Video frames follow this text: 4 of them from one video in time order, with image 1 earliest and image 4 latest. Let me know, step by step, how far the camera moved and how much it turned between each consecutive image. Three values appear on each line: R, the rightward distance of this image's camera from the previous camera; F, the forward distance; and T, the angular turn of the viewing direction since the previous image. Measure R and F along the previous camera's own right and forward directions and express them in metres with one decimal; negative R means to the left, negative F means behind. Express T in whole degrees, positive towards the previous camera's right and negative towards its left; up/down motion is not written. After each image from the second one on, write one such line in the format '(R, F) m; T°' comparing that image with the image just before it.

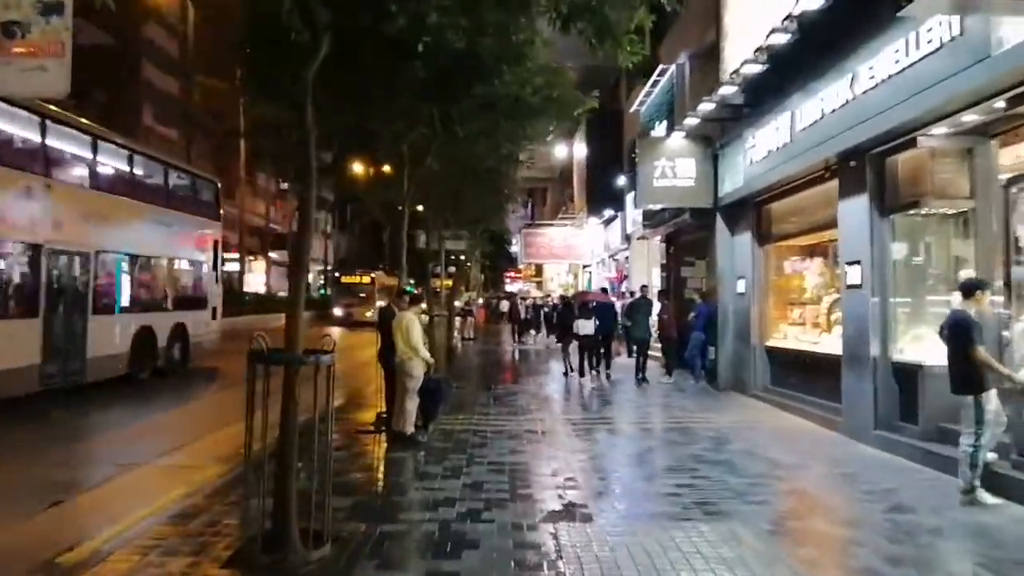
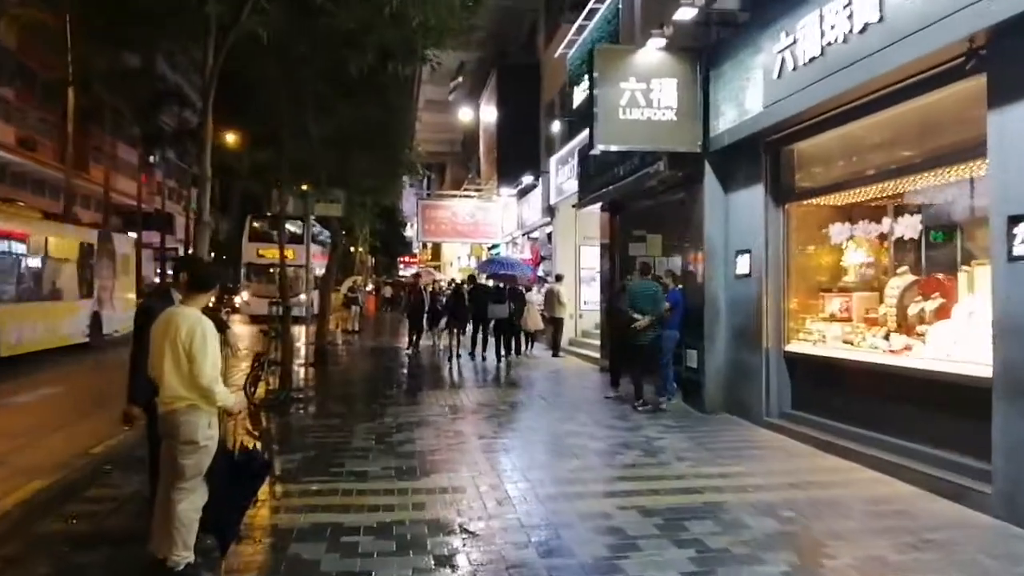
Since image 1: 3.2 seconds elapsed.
(0.0, +5.3) m; +8°
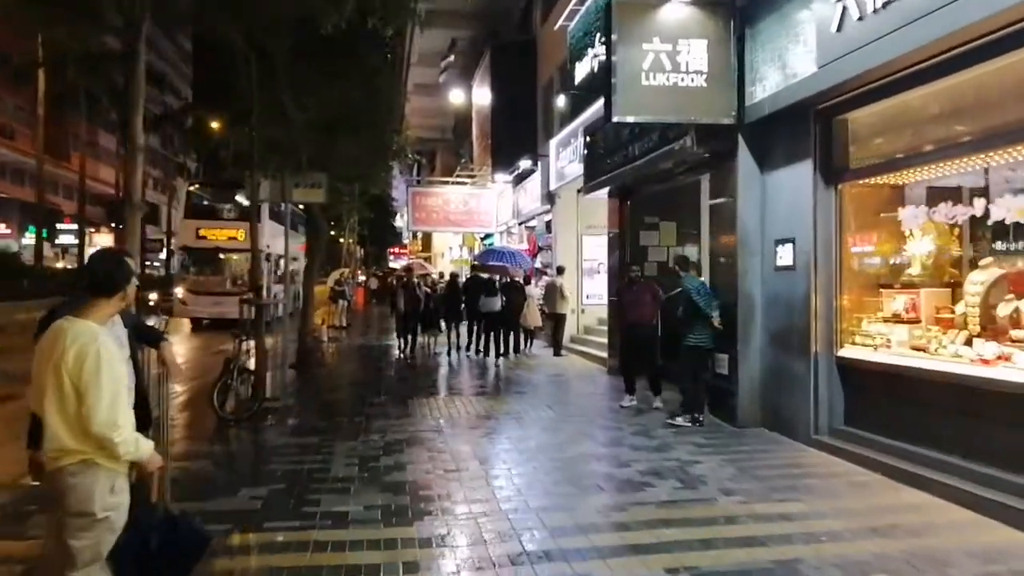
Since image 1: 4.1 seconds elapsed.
(-0.2, +1.5) m; +1°
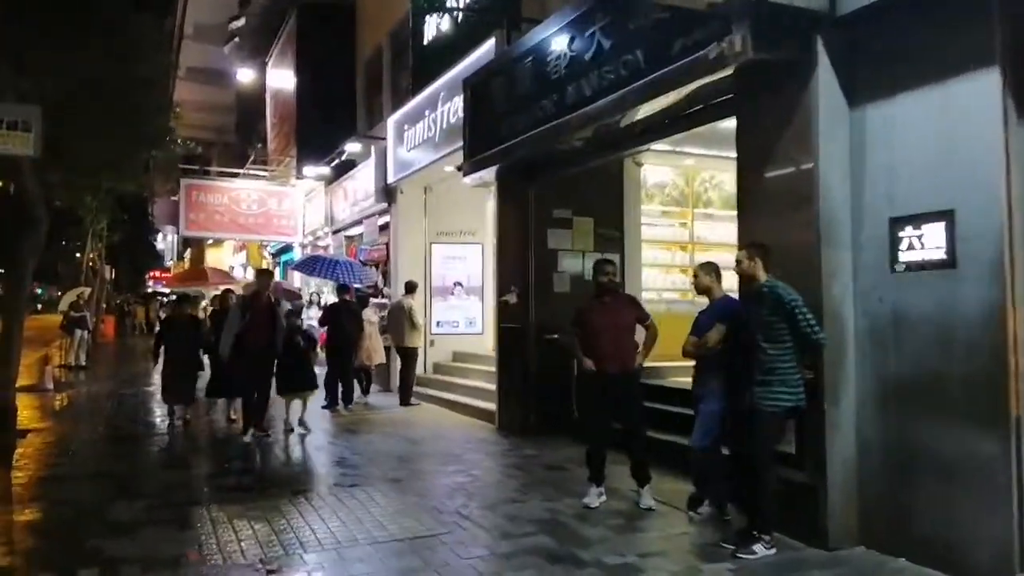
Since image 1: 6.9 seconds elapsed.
(-0.9, +5.0) m; +17°
